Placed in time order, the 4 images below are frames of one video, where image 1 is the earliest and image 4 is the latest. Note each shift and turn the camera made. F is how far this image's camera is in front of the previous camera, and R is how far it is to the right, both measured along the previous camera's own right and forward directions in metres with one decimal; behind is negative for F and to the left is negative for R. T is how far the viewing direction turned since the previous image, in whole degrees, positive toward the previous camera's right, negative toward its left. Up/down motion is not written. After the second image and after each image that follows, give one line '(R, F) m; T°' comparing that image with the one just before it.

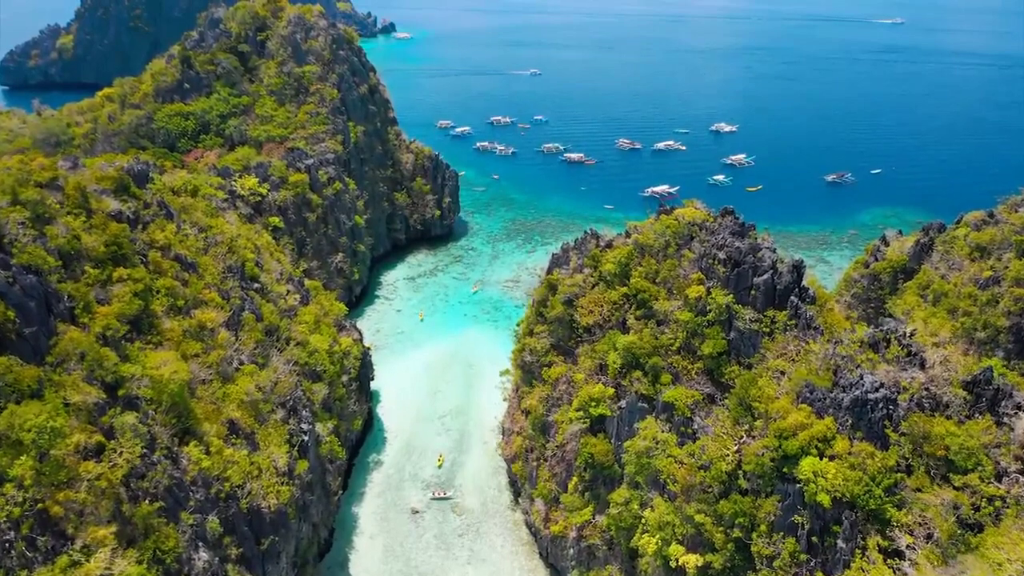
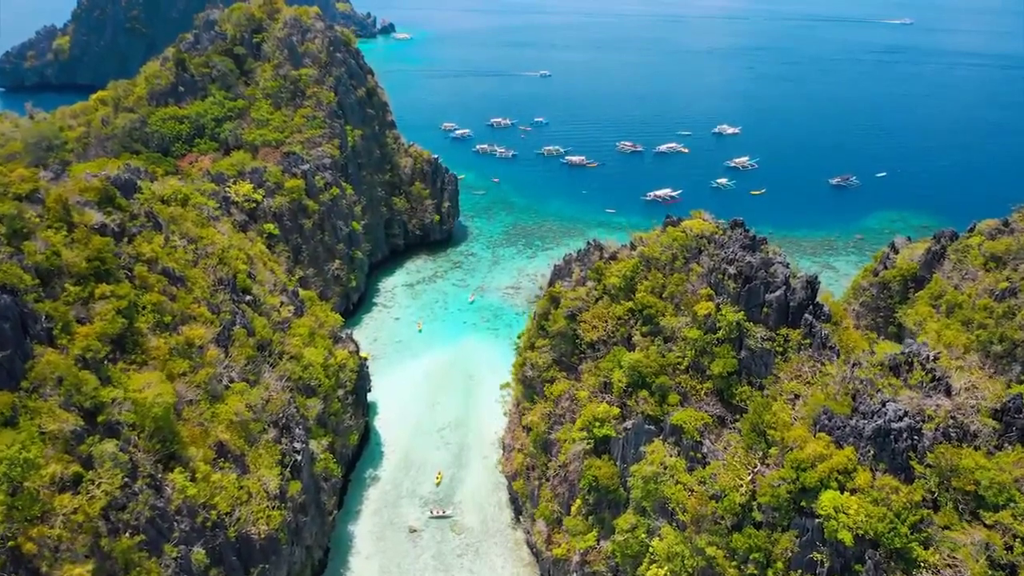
(0.0, +1.4) m; 0°
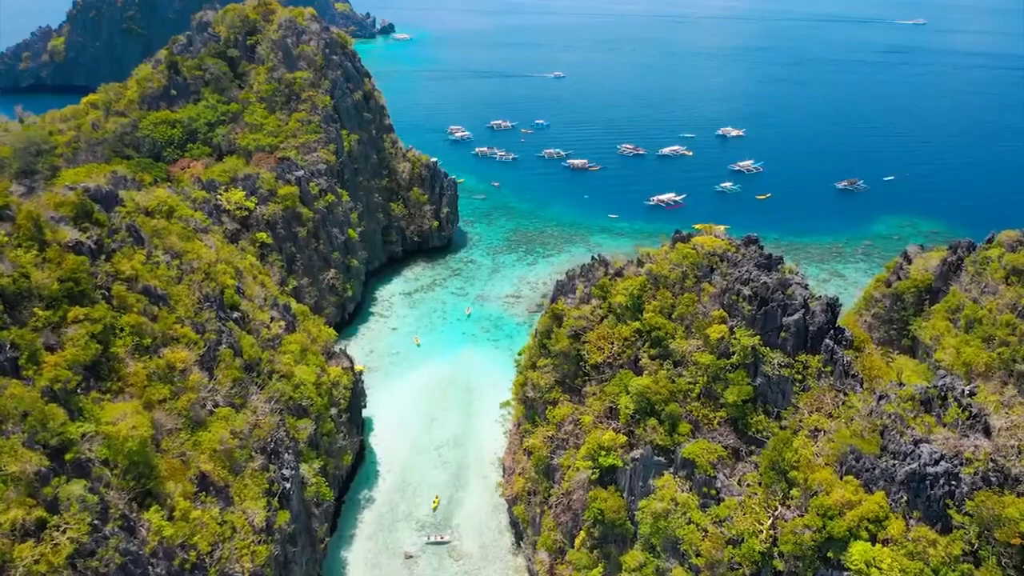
(0.0, +1.8) m; 0°
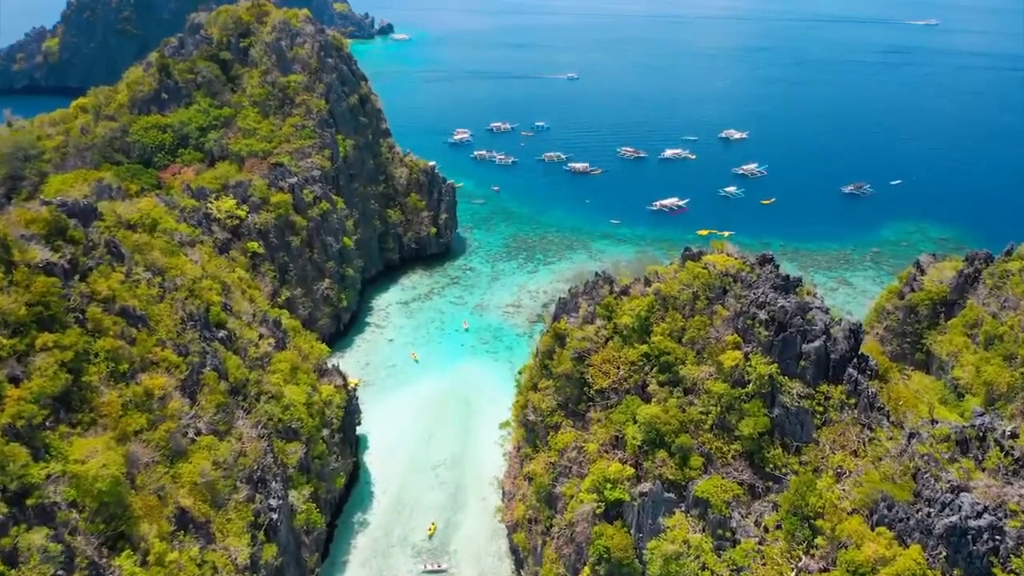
(0.0, +1.8) m; 0°
